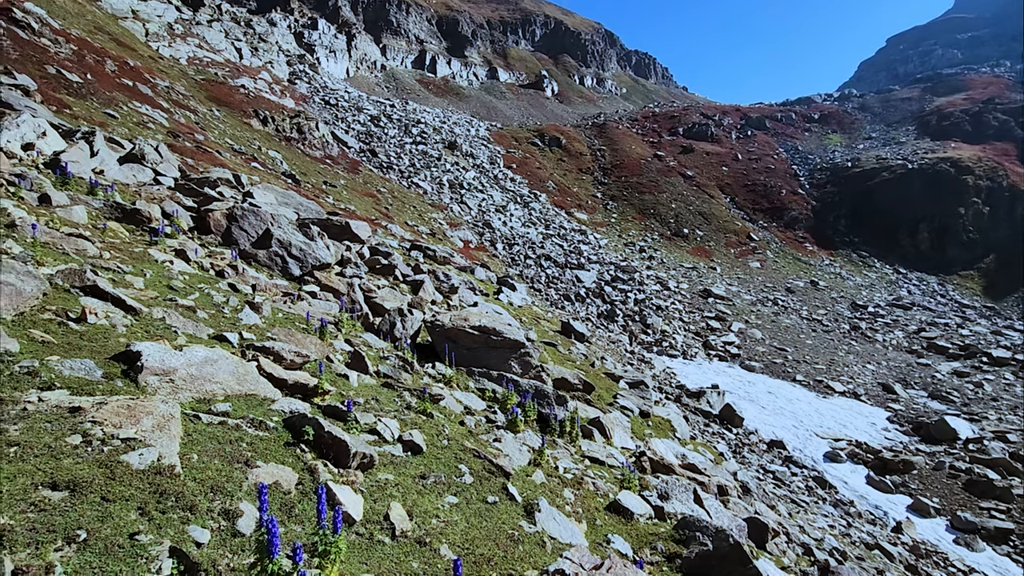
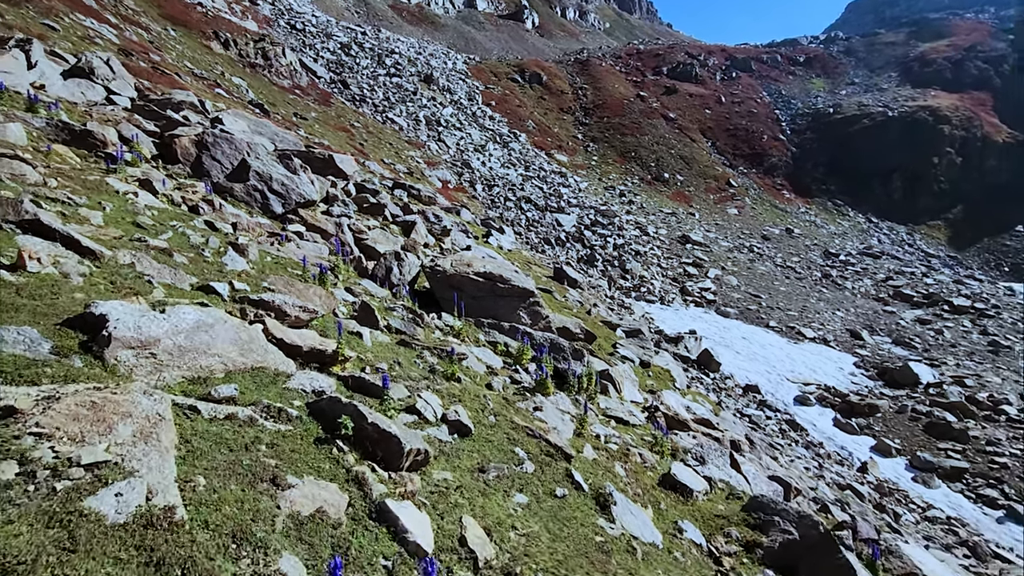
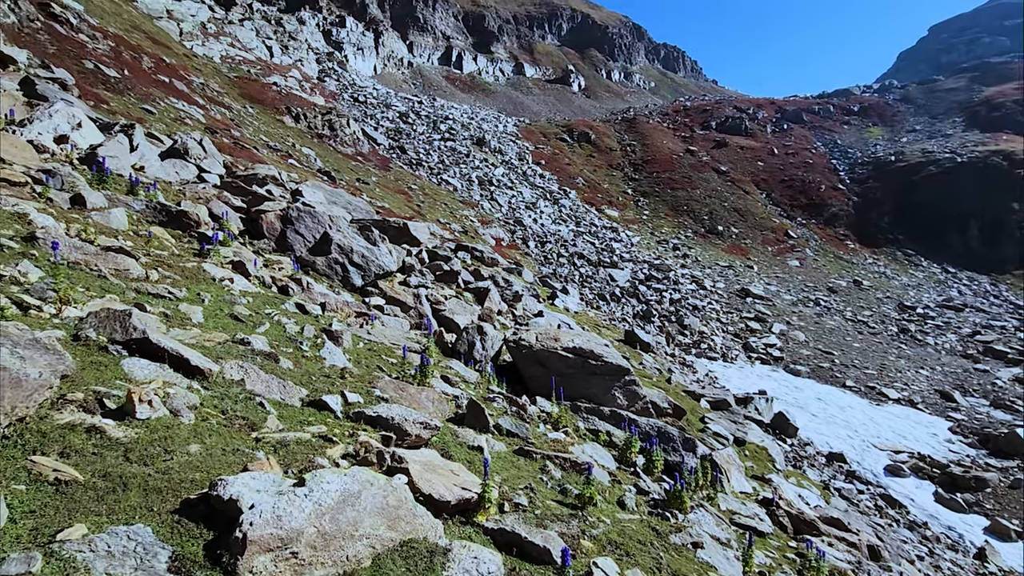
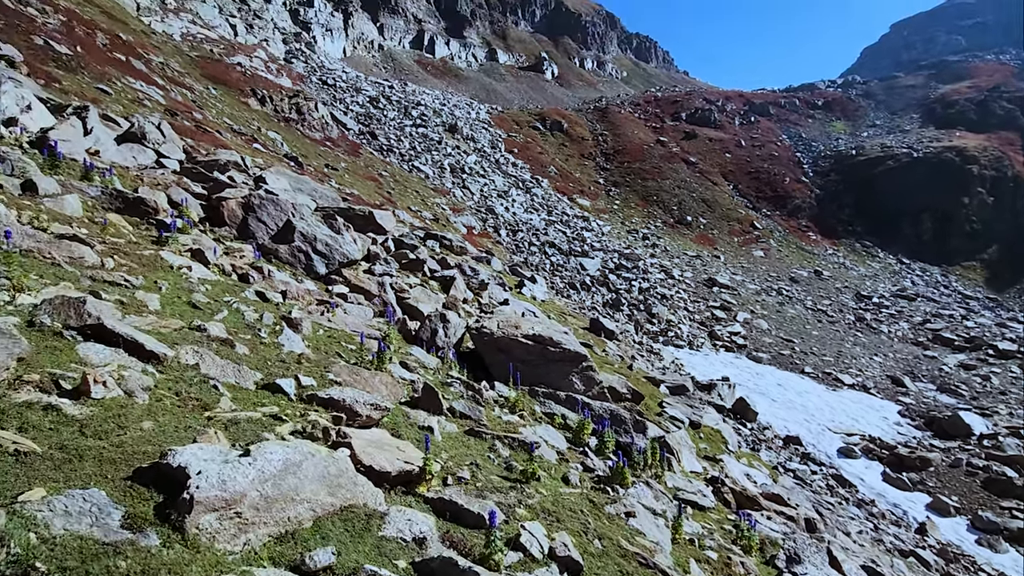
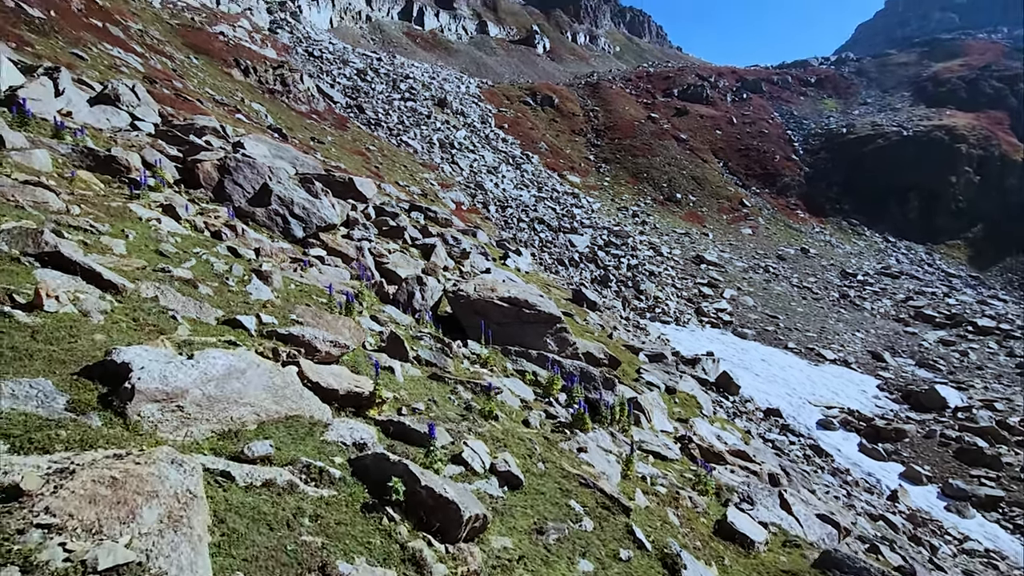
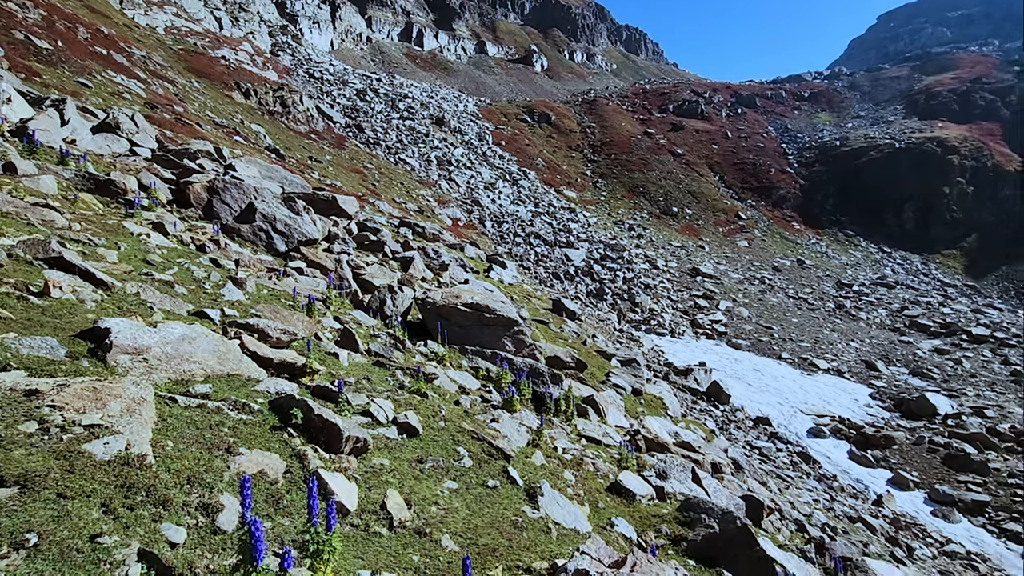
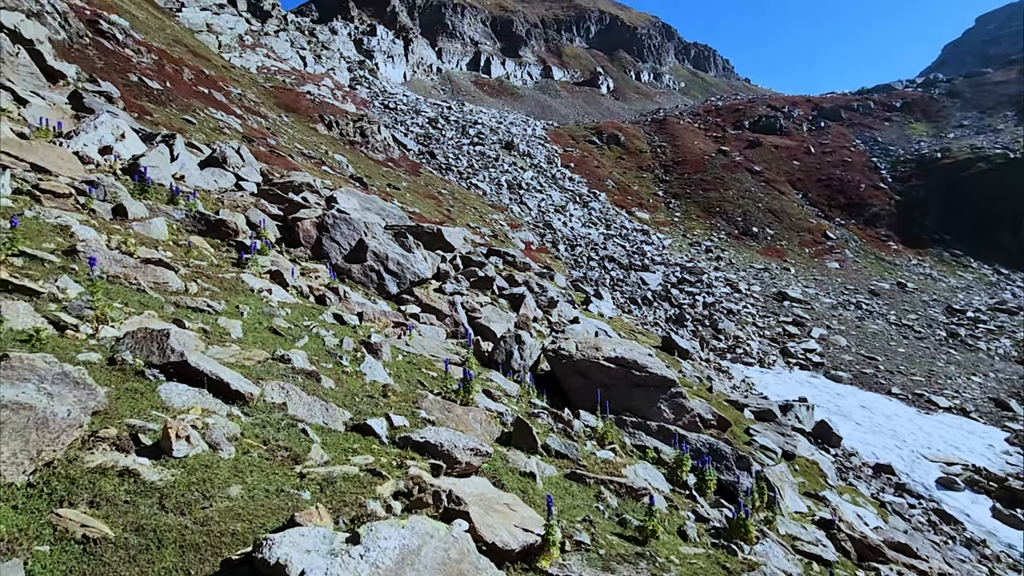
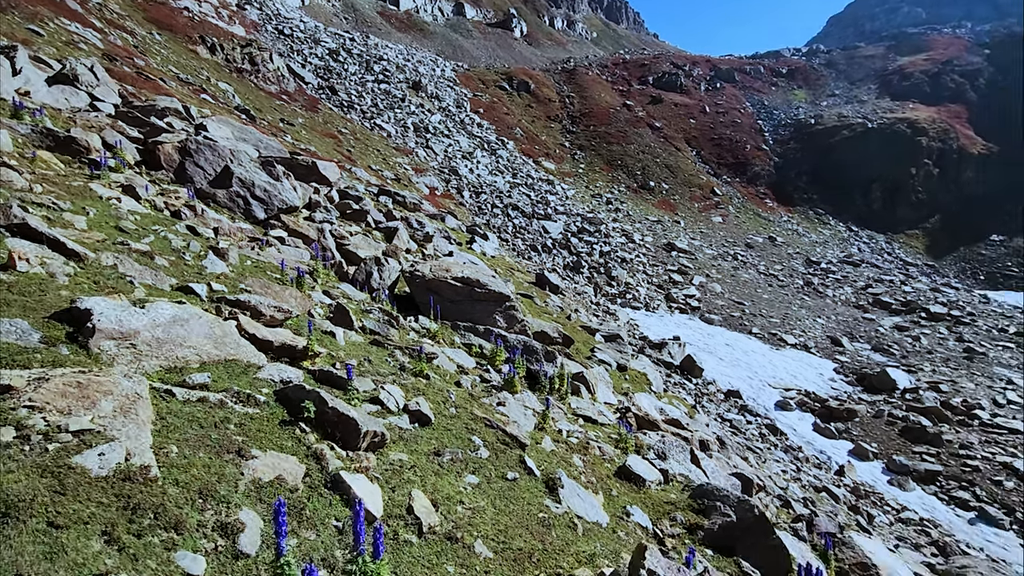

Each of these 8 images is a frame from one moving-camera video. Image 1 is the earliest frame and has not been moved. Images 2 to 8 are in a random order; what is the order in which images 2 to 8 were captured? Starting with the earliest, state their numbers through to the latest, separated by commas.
6, 8, 2, 5, 4, 3, 7
